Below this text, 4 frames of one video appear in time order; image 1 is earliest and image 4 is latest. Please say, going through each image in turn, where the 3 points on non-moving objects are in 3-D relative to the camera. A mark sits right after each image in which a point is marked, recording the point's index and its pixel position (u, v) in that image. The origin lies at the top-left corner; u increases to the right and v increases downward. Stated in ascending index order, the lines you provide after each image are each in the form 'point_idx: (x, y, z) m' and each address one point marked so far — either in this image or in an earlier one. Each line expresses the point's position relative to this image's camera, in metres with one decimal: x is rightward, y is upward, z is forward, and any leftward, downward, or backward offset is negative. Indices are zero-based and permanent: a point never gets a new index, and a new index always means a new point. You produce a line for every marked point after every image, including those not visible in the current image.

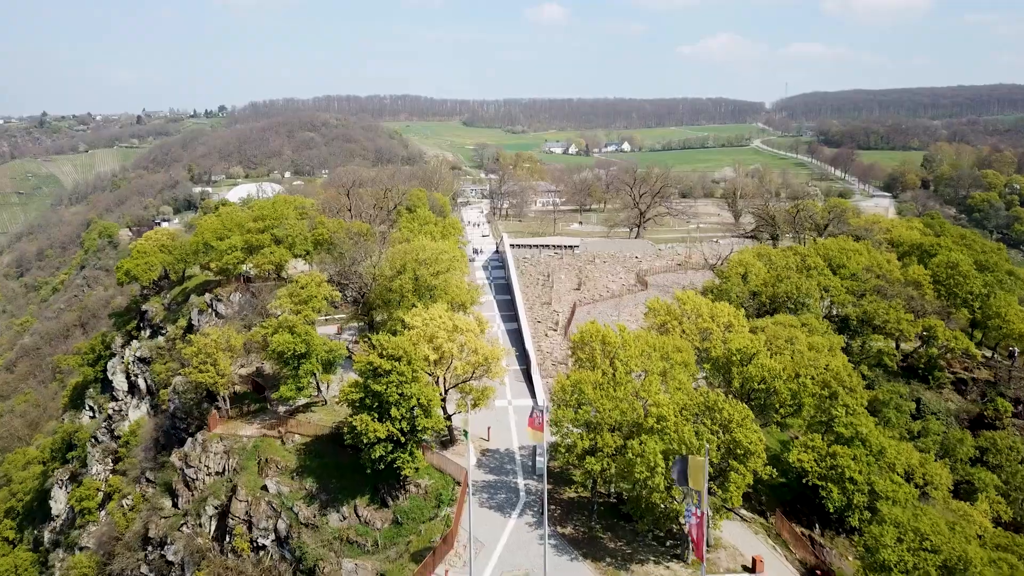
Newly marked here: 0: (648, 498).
0: (+3.4, -5.2, +16.9) m
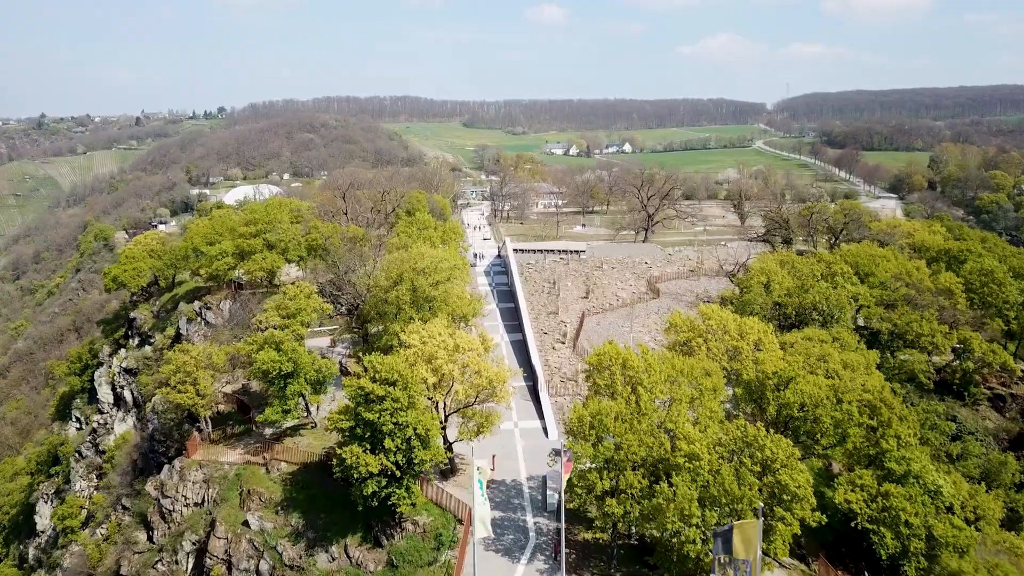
0: (+3.6, -5.6, +14.7) m
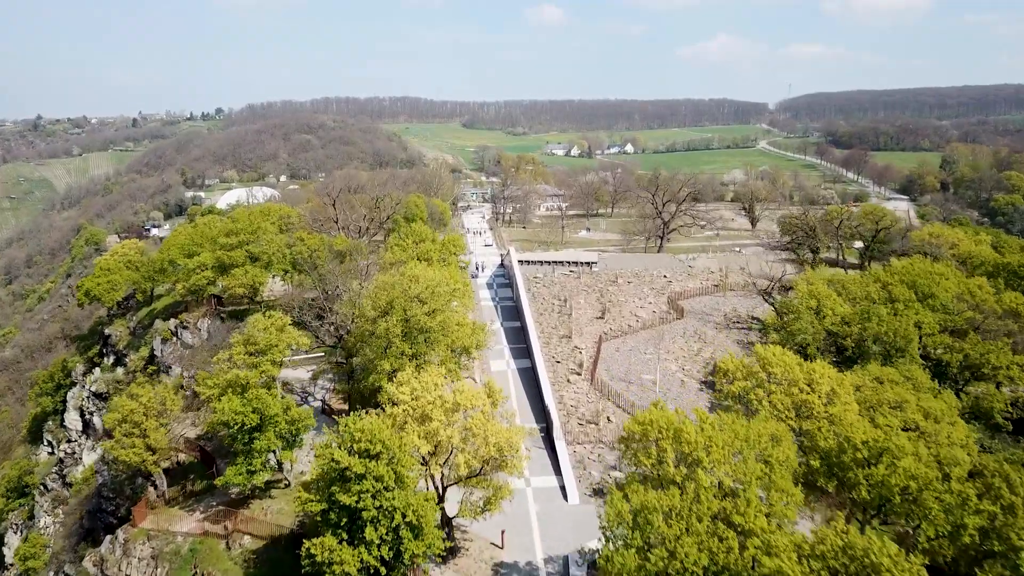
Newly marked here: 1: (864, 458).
0: (+3.9, -6.5, +10.7) m
1: (+7.4, -3.6, +14.5) m
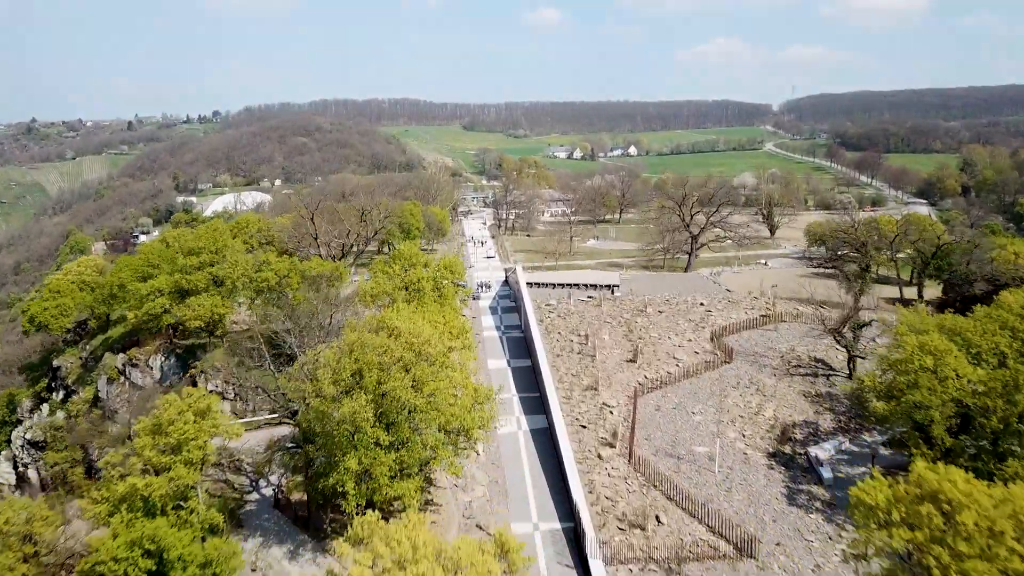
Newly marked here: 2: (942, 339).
0: (+4.3, -8.0, +4.3) m
1: (+7.9, -5.0, +8.1) m
2: (+12.4, -1.5, +19.9) m
